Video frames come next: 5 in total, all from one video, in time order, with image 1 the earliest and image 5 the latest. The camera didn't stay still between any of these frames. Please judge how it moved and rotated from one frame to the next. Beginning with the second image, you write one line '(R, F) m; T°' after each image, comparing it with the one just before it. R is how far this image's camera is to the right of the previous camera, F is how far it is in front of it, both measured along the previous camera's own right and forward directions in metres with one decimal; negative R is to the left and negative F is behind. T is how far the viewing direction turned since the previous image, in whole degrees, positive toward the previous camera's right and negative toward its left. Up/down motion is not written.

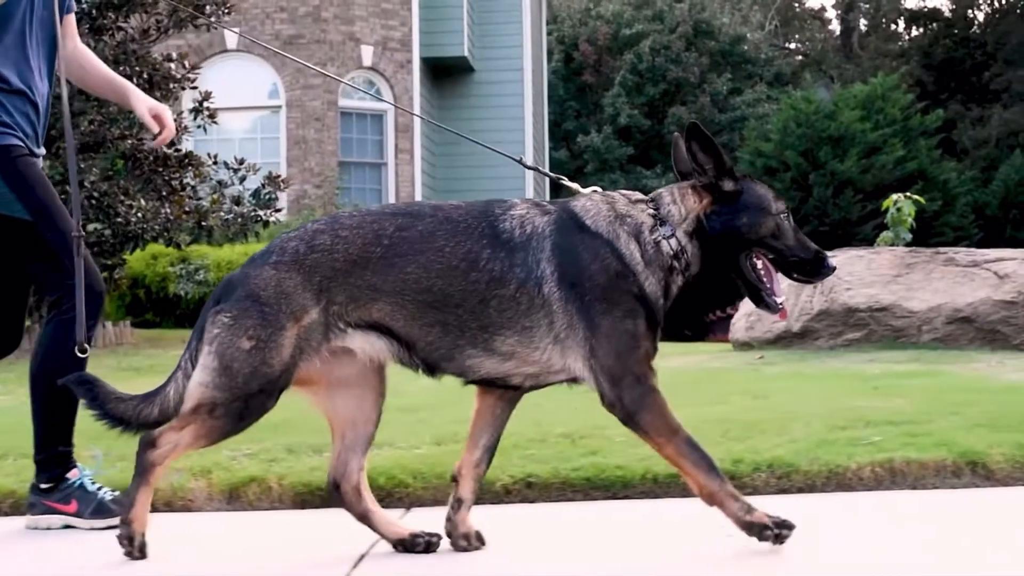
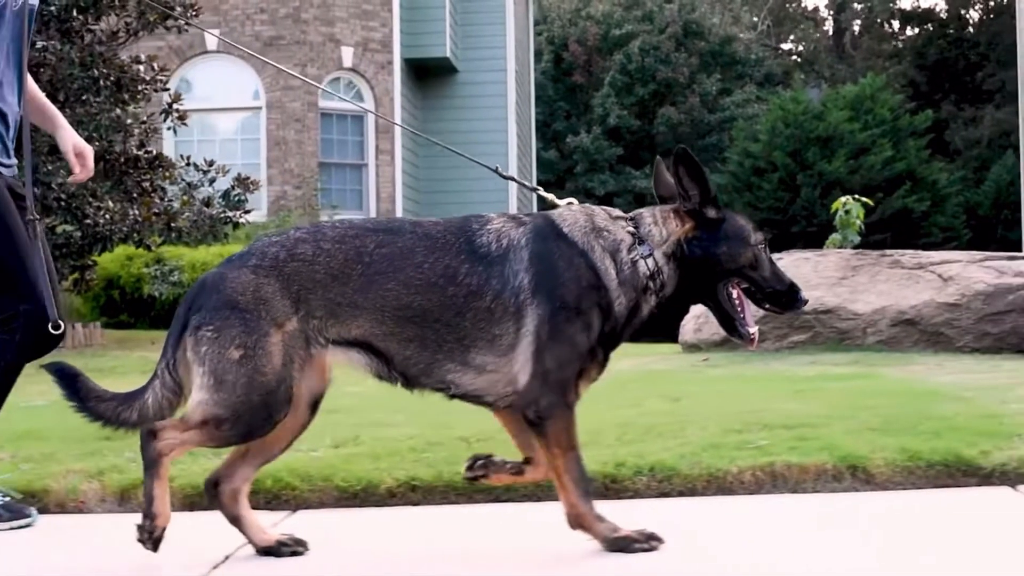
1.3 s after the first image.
(+0.5, 0.0) m; 0°
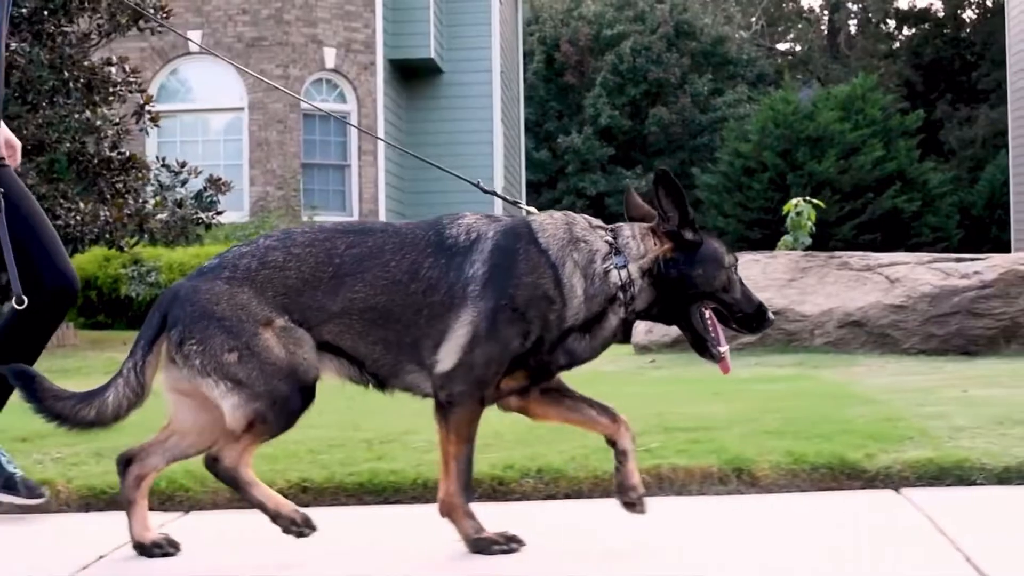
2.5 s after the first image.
(+0.5, 0.0) m; 0°
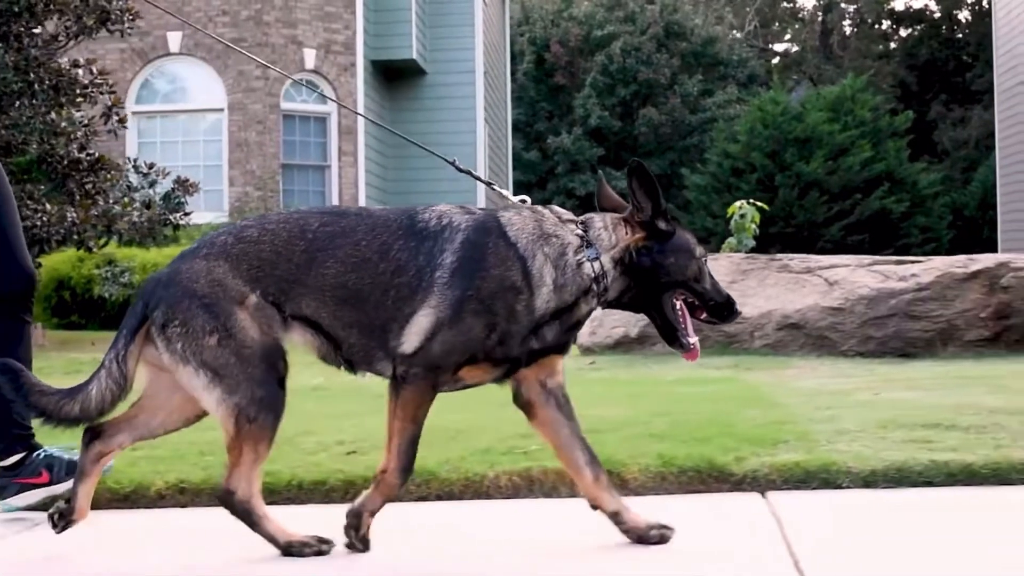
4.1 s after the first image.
(+0.5, 0.0) m; 0°
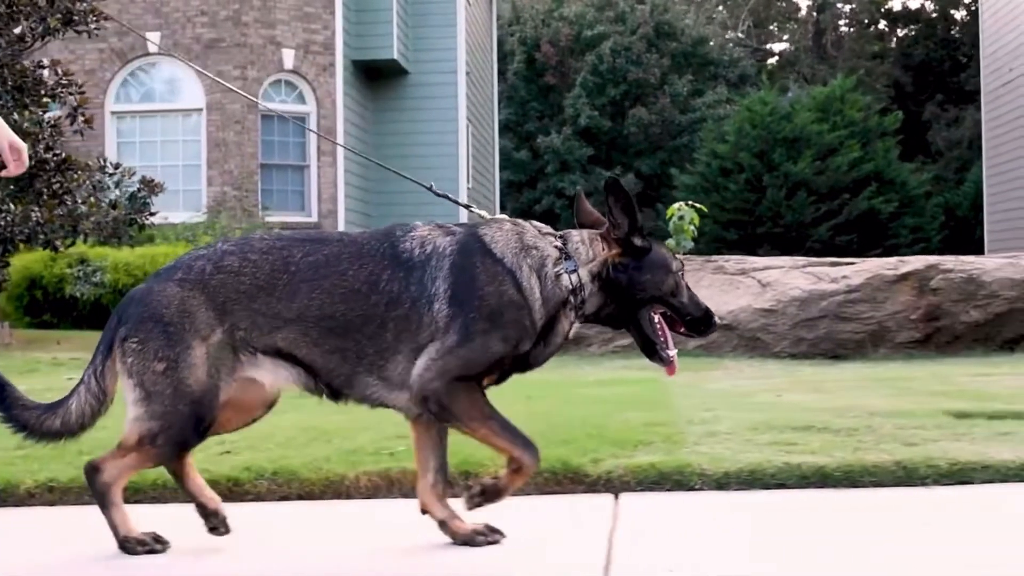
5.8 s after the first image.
(+0.6, 0.0) m; 0°
